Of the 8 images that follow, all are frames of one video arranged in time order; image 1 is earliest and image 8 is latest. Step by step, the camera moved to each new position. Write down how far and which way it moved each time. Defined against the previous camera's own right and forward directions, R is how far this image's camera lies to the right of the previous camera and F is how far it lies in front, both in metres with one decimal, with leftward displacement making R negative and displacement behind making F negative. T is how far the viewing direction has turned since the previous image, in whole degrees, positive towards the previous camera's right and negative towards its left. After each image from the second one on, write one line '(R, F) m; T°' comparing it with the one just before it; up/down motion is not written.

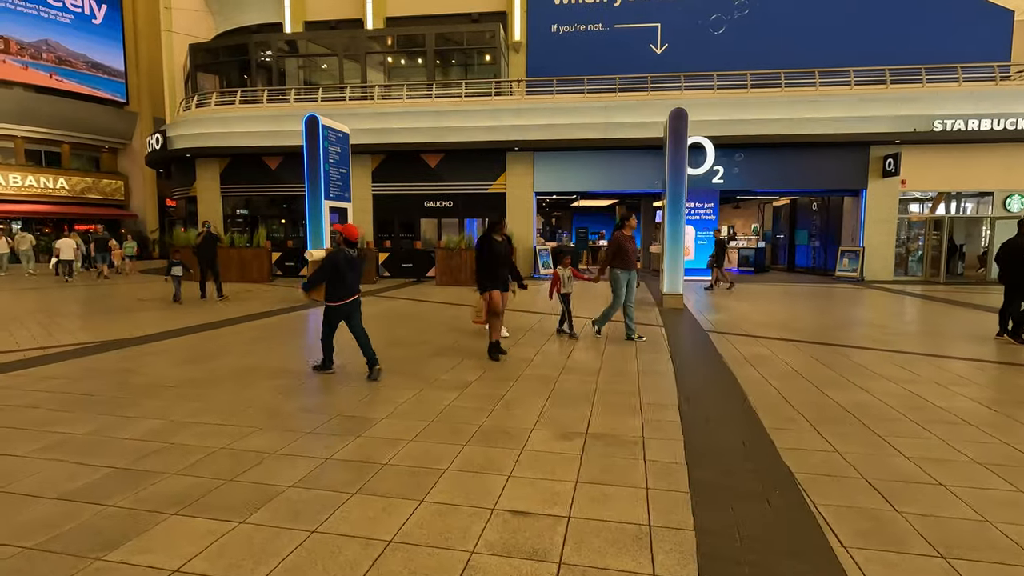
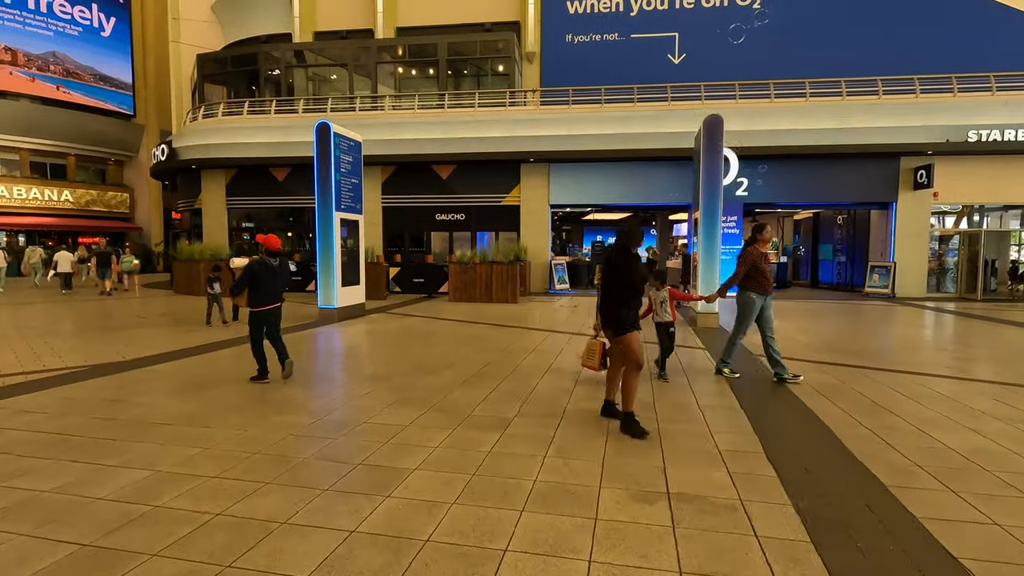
(-0.4, +0.7) m; 0°
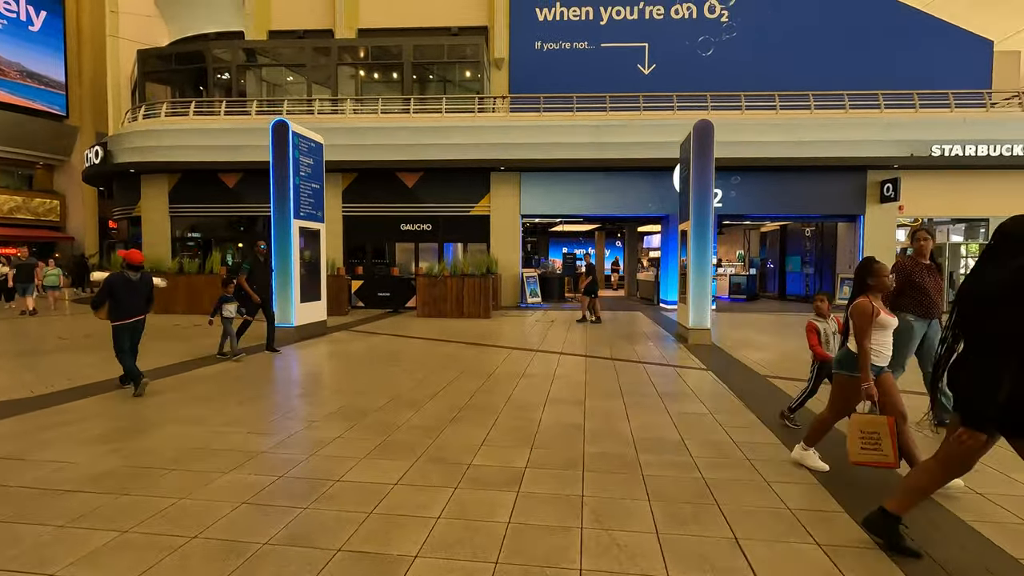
(-0.4, +0.8) m; +4°
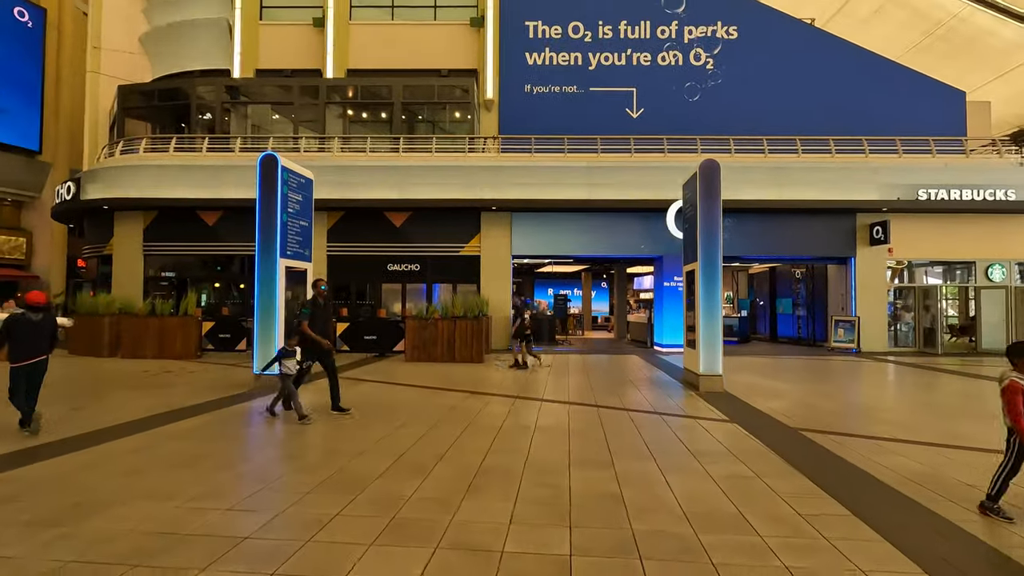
(-0.4, +0.5) m; +2°
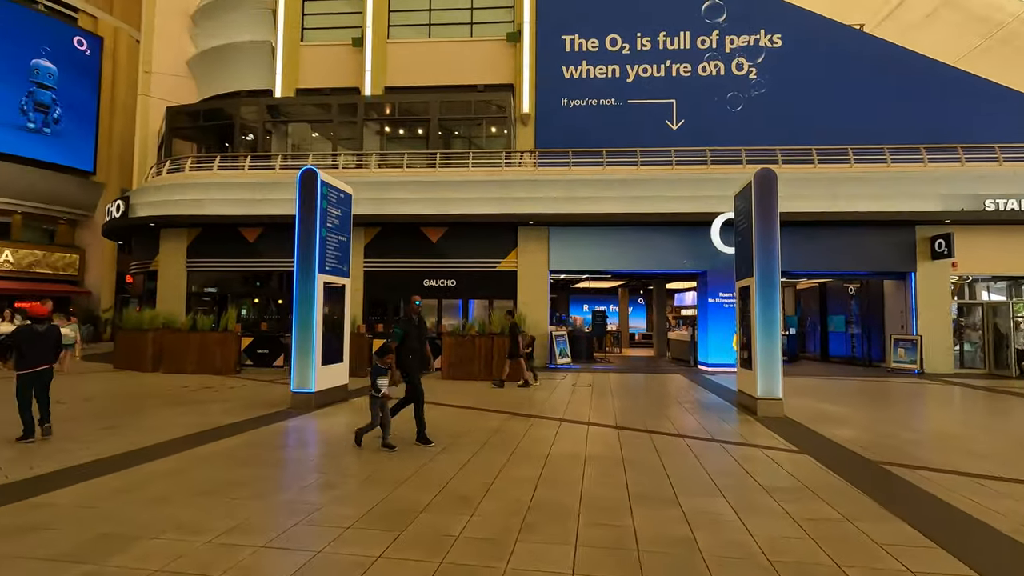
(-0.2, +0.4) m; -3°
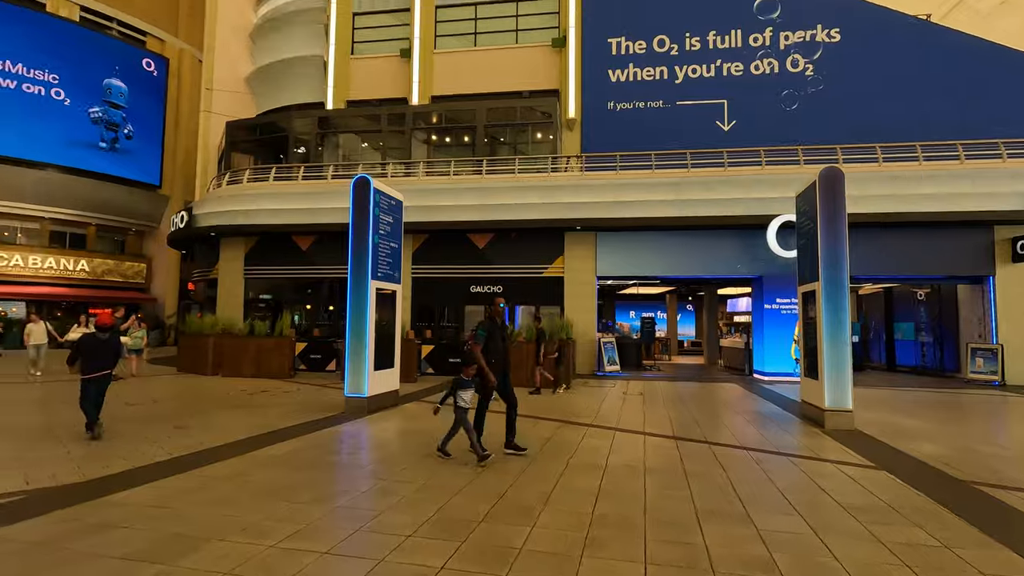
(-0.1, +0.1) m; -5°
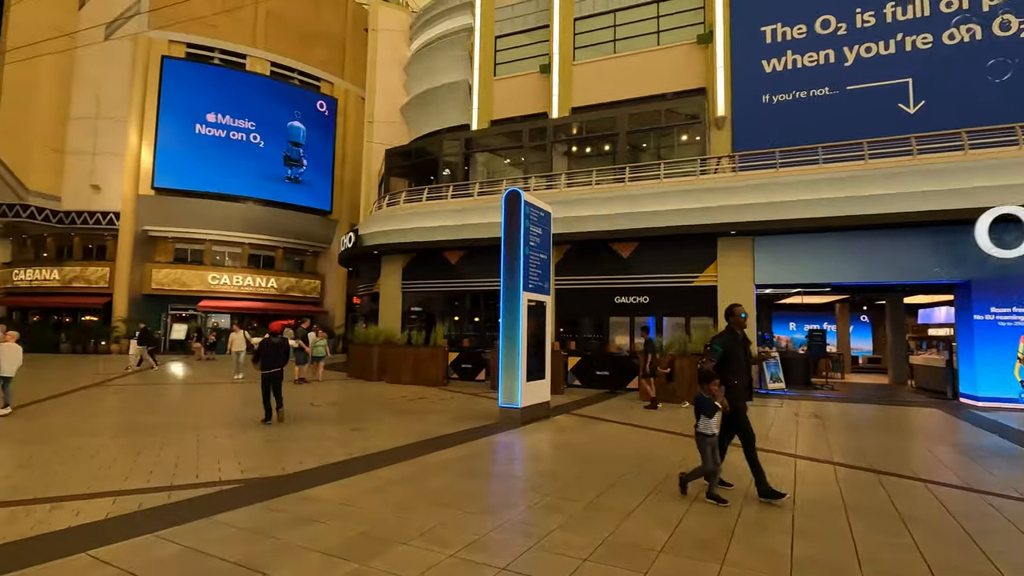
(-0.3, +0.1) m; -14°
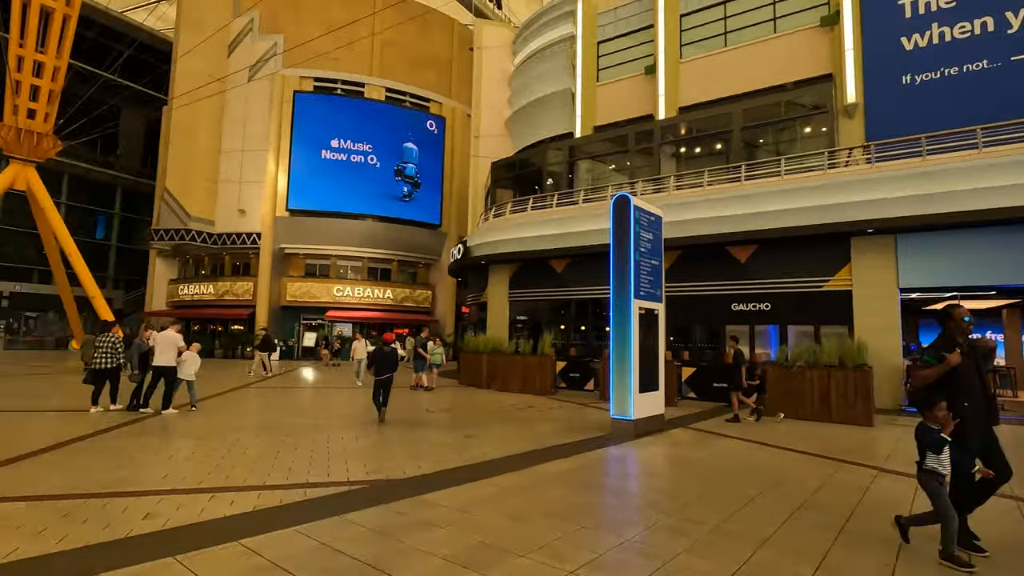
(-0.1, +0.1) m; -11°
